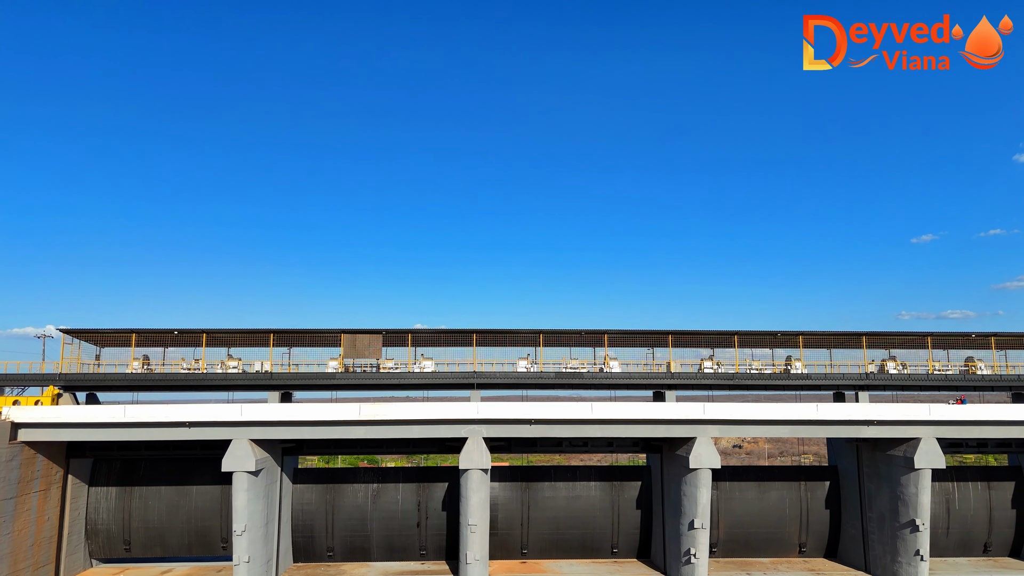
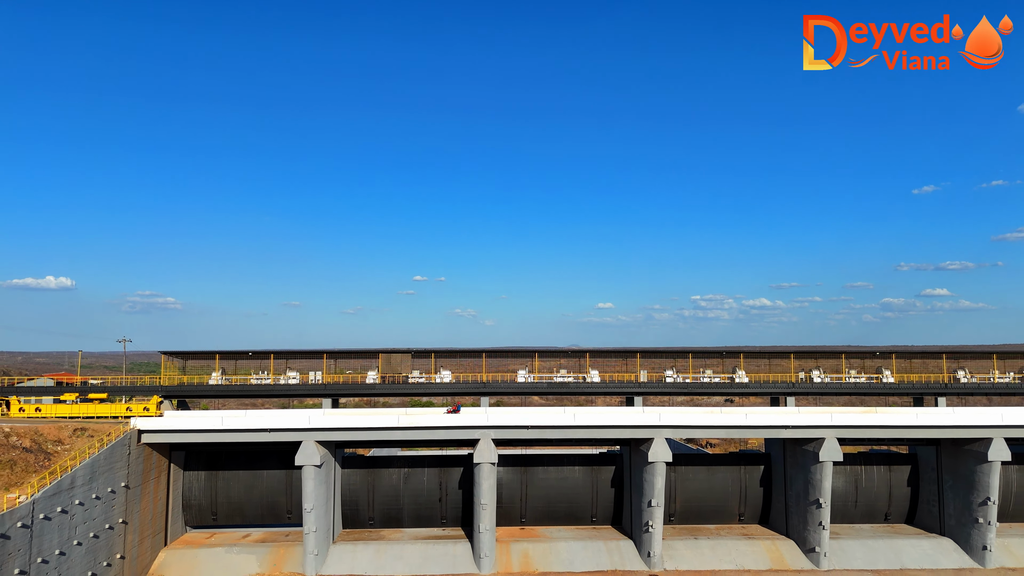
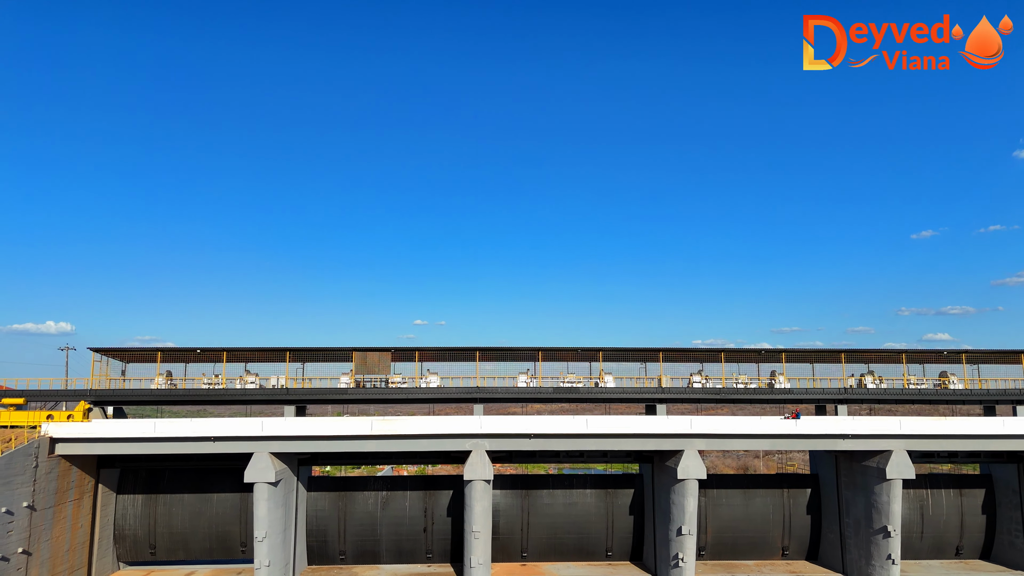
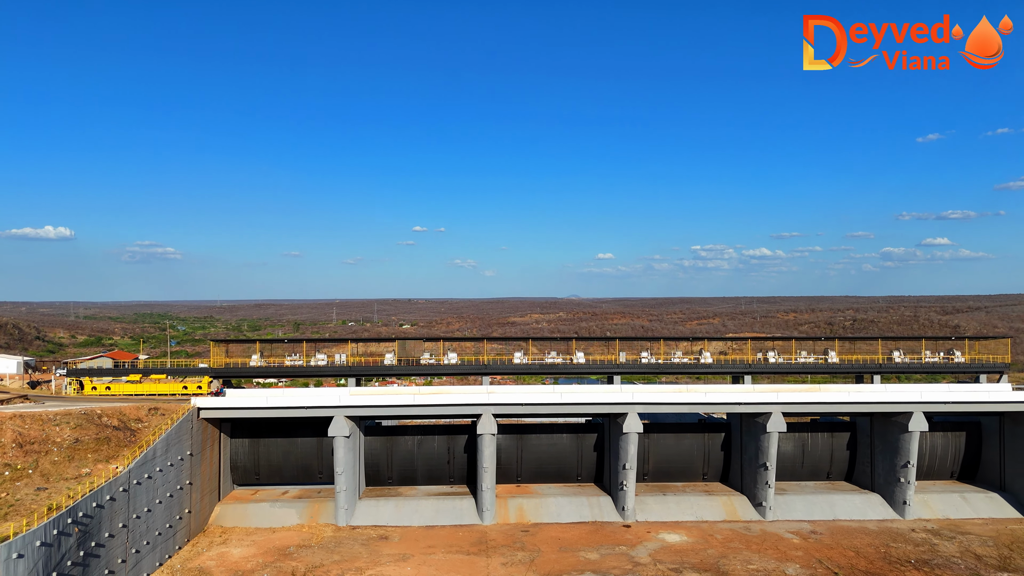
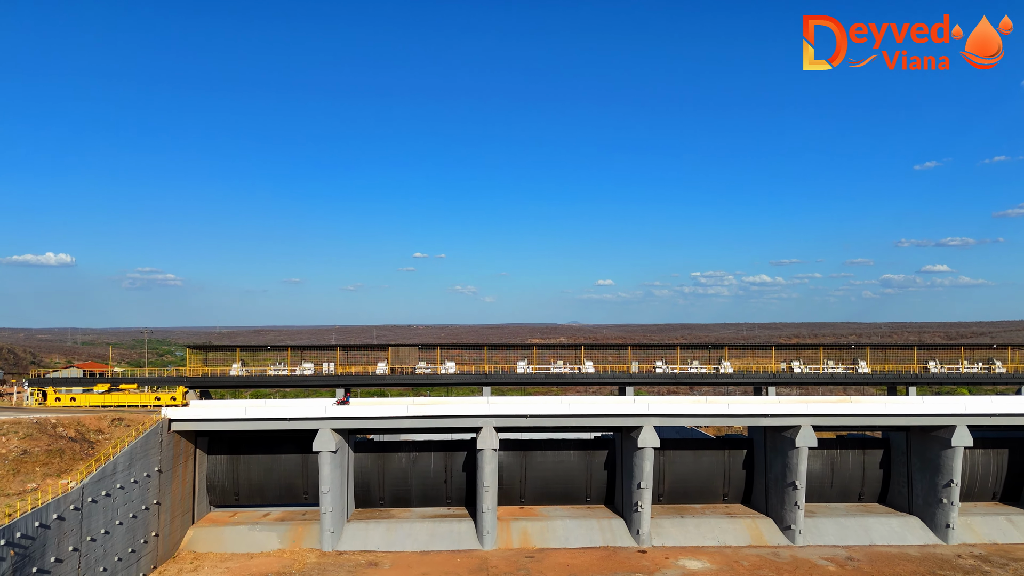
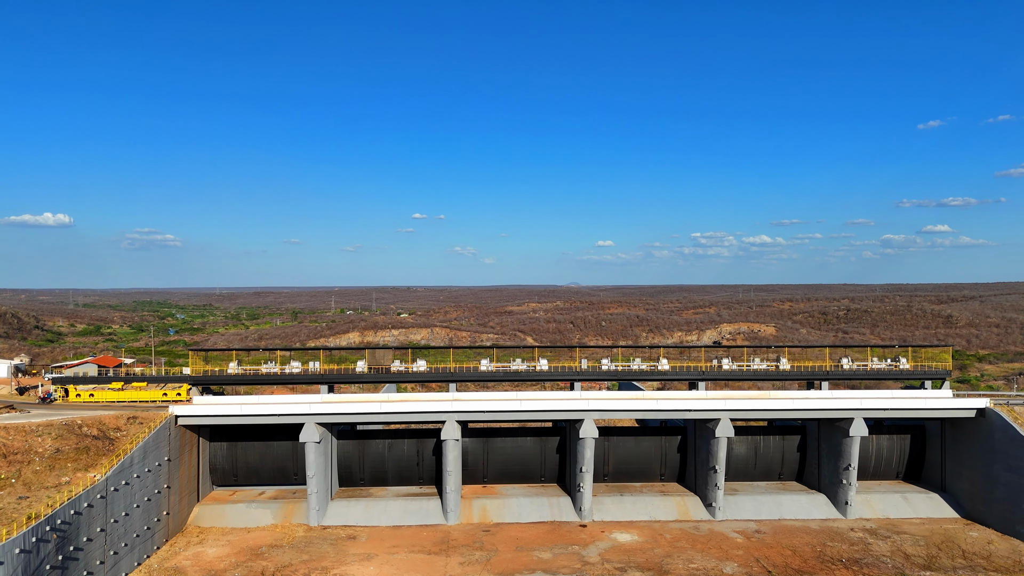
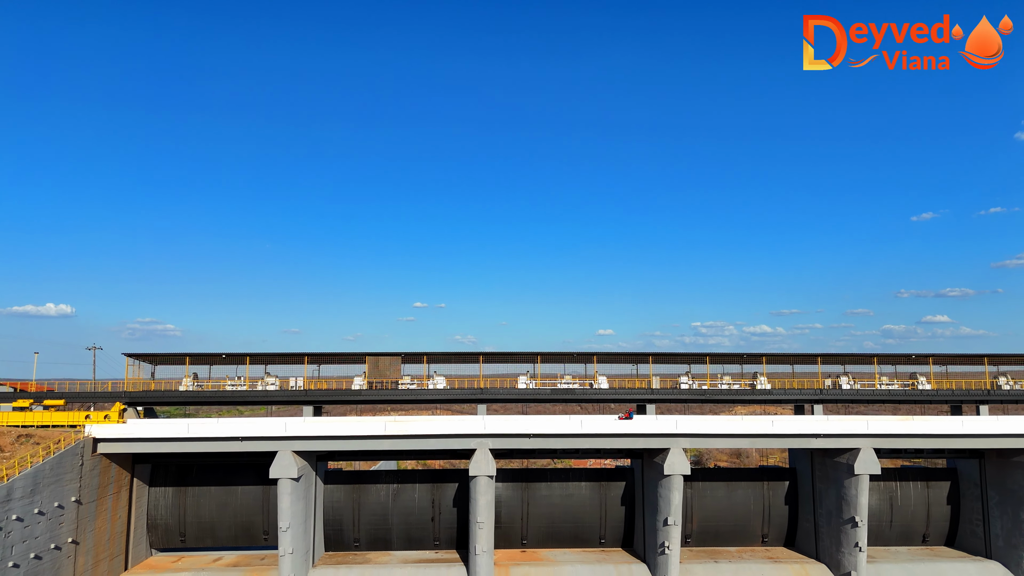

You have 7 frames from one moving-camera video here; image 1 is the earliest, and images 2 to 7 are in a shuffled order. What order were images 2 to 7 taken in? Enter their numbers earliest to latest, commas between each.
3, 7, 2, 5, 4, 6
